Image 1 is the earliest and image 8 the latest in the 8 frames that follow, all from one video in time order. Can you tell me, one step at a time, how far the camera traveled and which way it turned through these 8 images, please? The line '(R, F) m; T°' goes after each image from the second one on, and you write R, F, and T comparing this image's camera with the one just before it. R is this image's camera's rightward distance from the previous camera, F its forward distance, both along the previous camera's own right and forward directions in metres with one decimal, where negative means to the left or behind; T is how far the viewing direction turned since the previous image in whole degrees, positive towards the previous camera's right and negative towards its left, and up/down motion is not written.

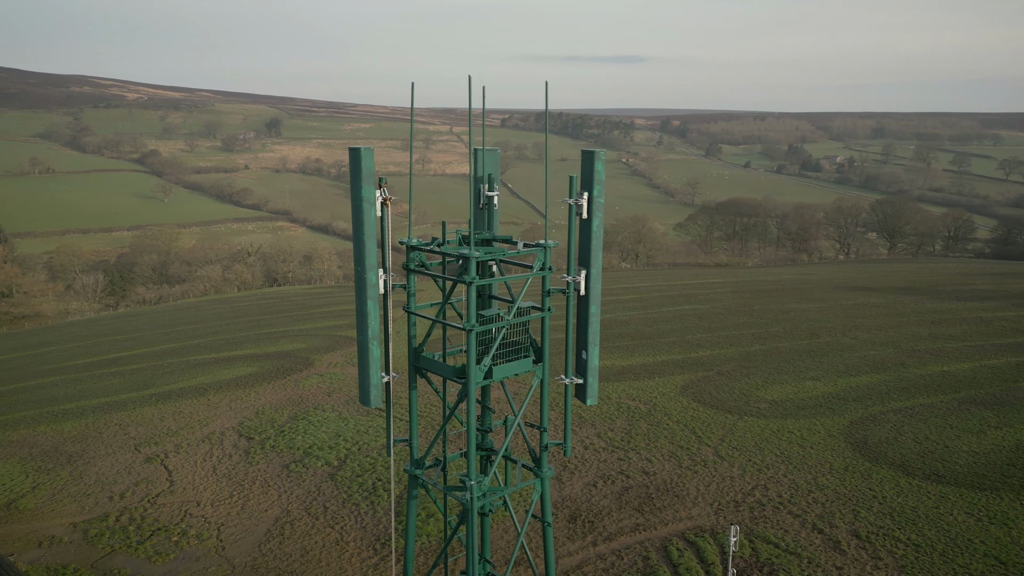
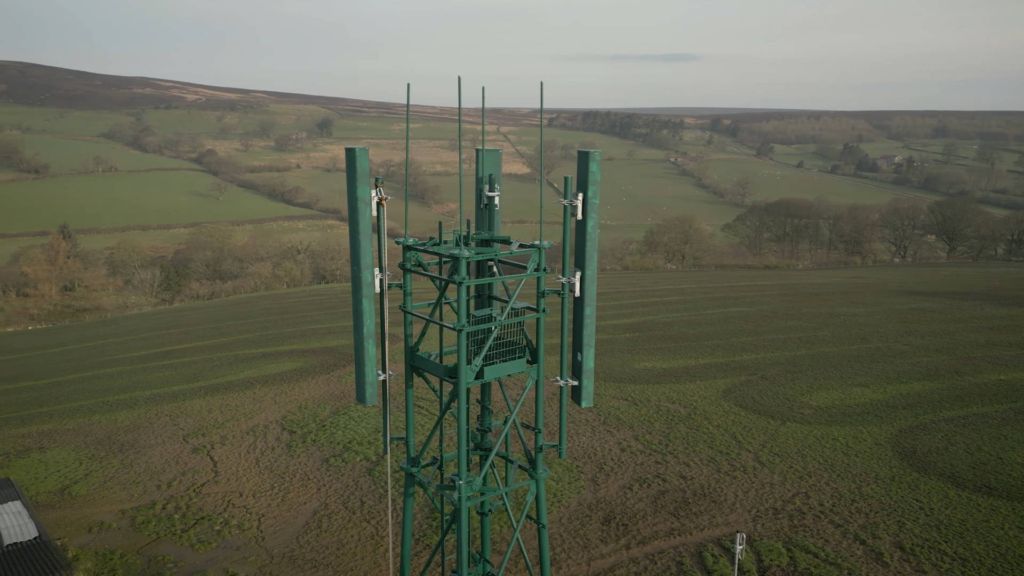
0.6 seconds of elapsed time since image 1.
(+0.2, 0.0) m; -4°
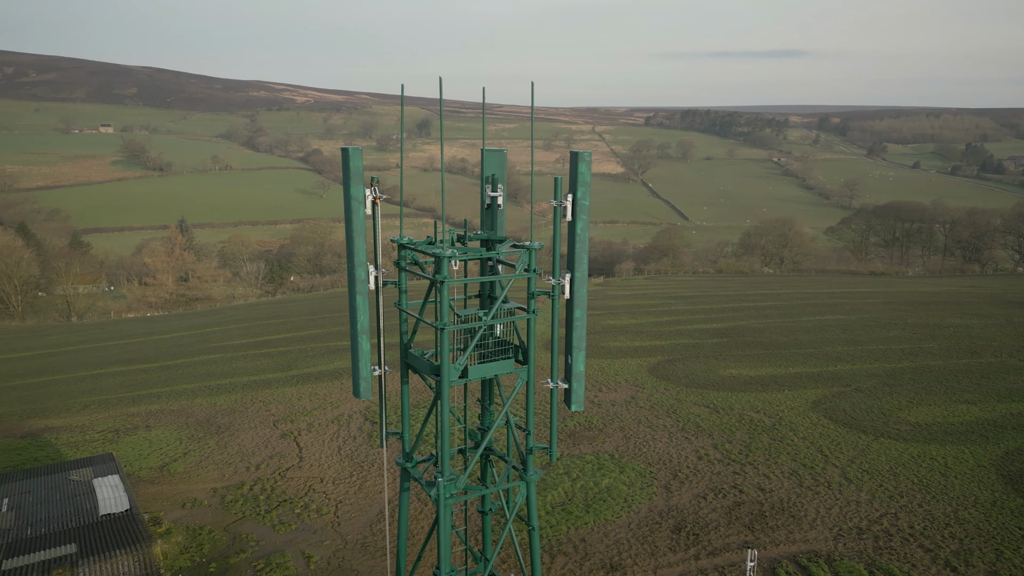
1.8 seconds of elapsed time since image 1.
(+0.4, 0.0) m; -7°
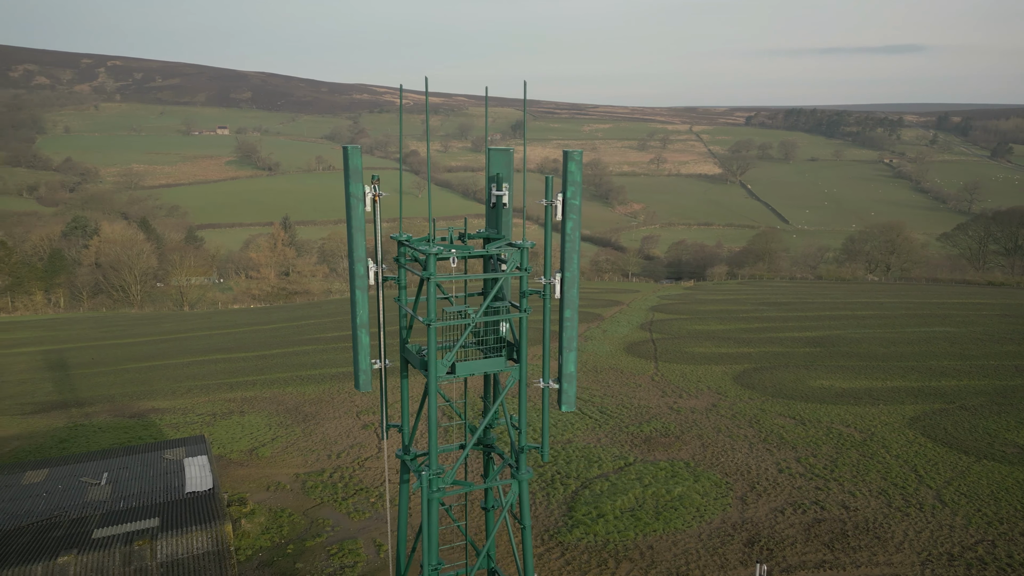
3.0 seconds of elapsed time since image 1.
(+0.4, 0.0) m; -7°
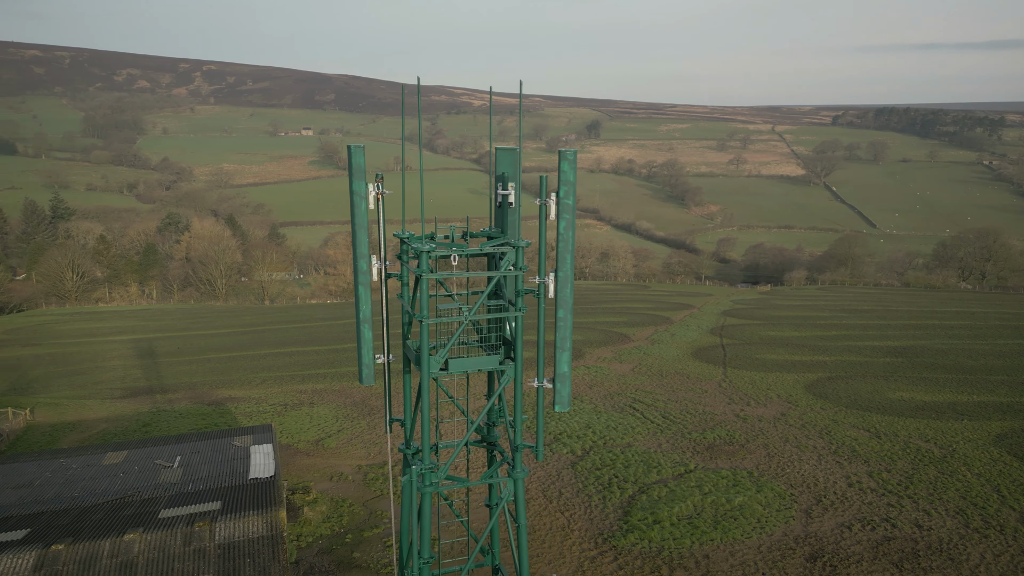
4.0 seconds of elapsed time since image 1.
(+0.3, 0.0) m; -6°
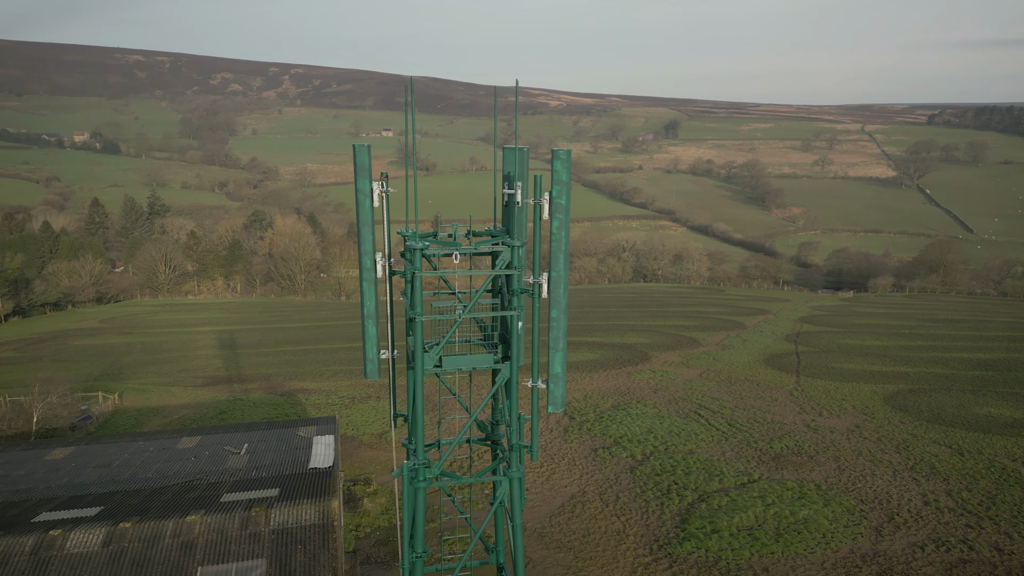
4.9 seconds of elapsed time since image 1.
(+0.3, 0.0) m; -6°
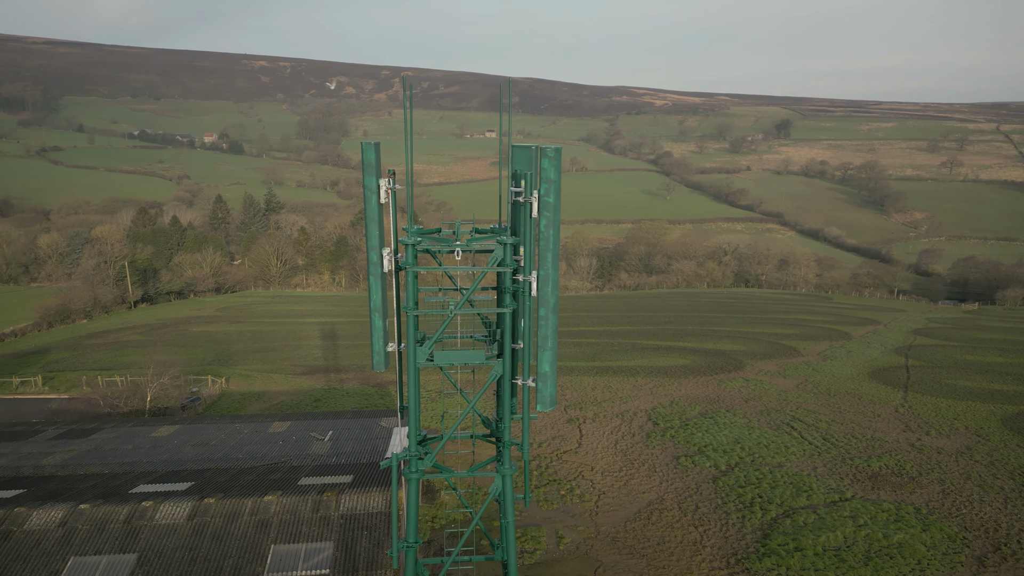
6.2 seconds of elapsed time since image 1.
(+0.4, 0.0) m; -8°
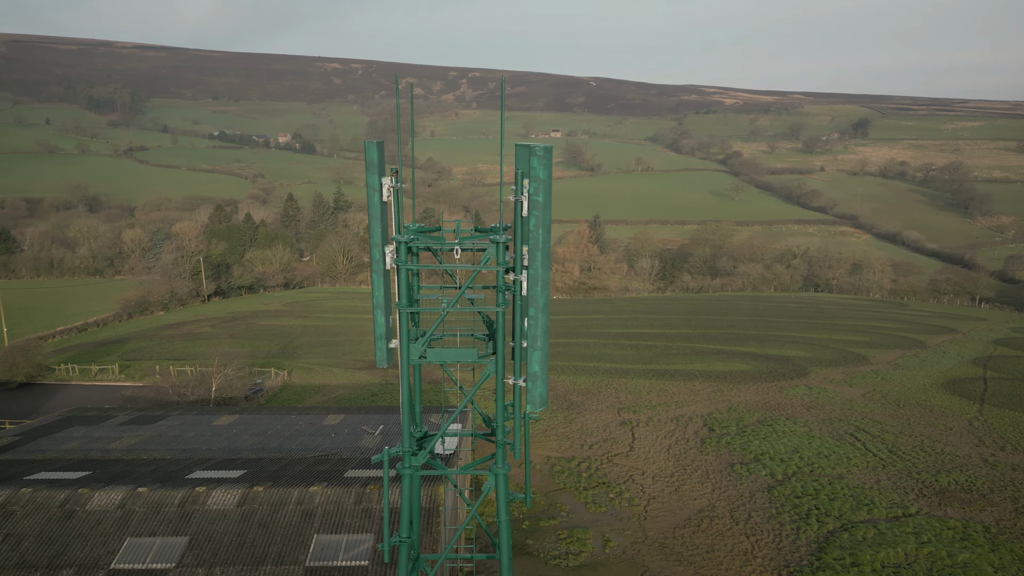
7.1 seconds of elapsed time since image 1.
(+0.3, 0.0) m; -5°
